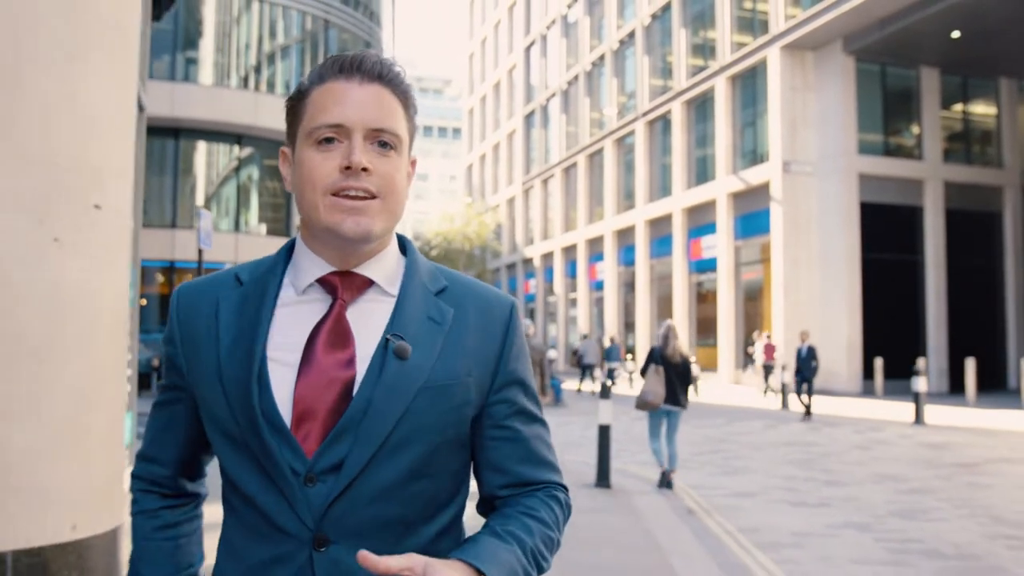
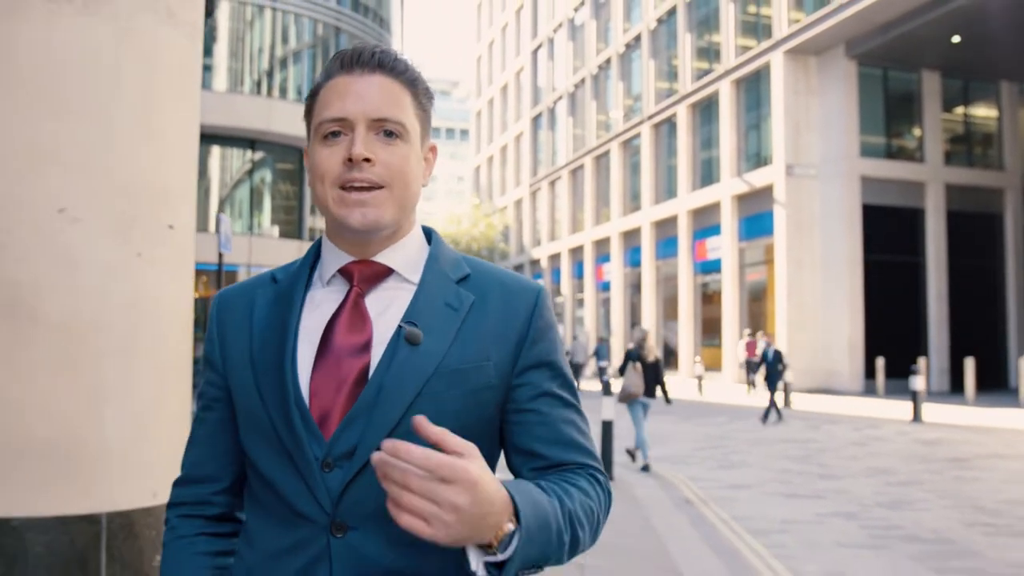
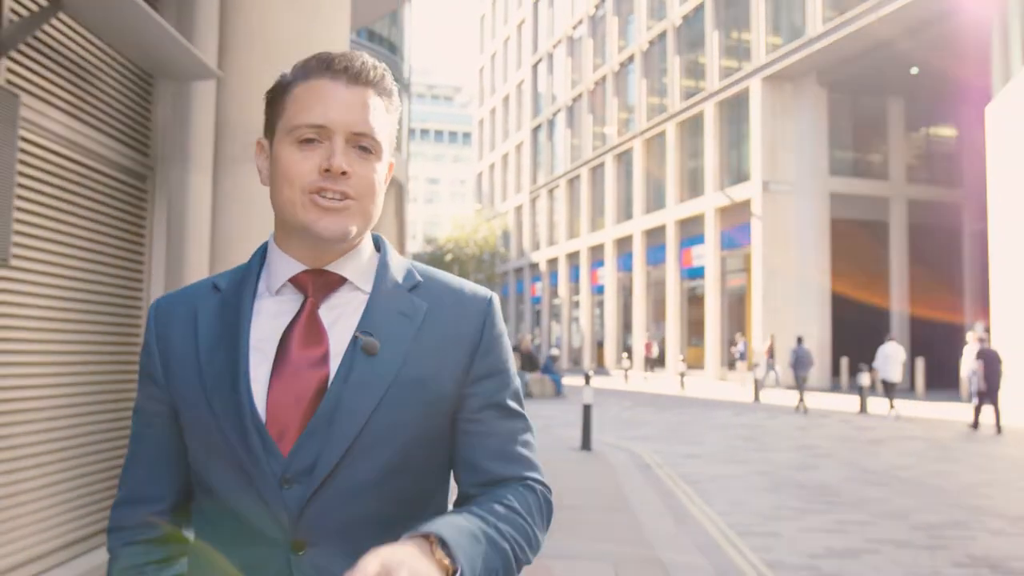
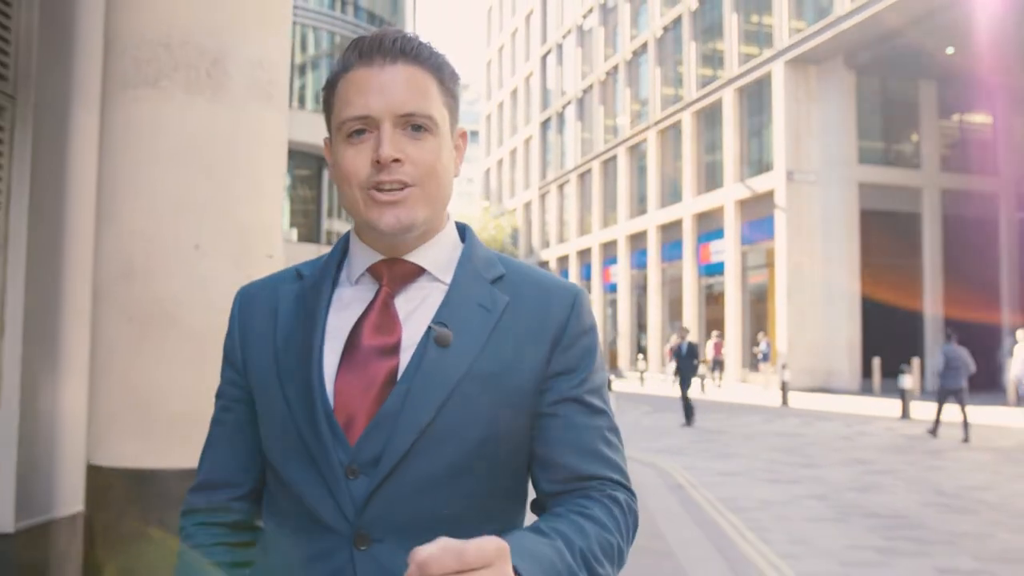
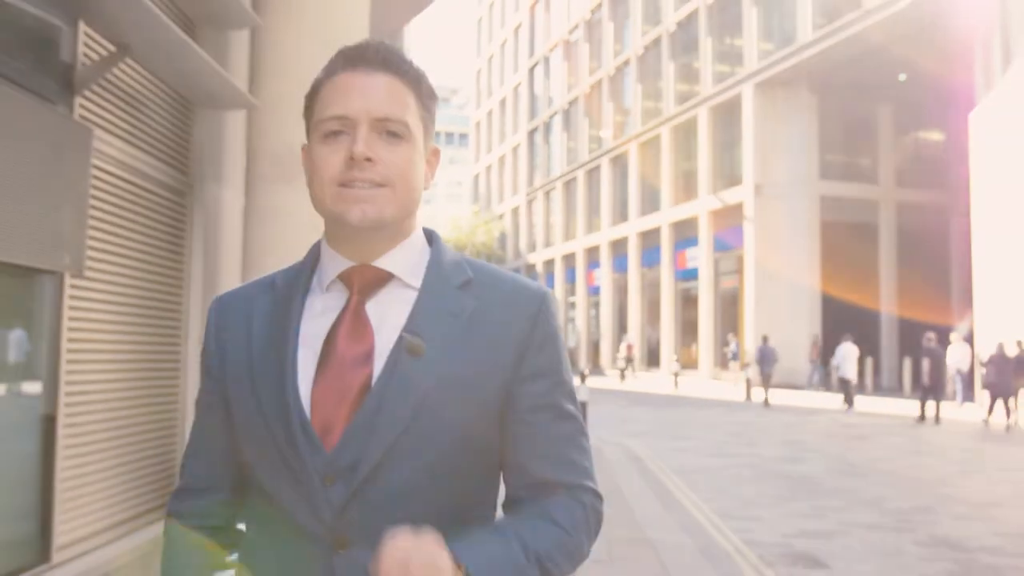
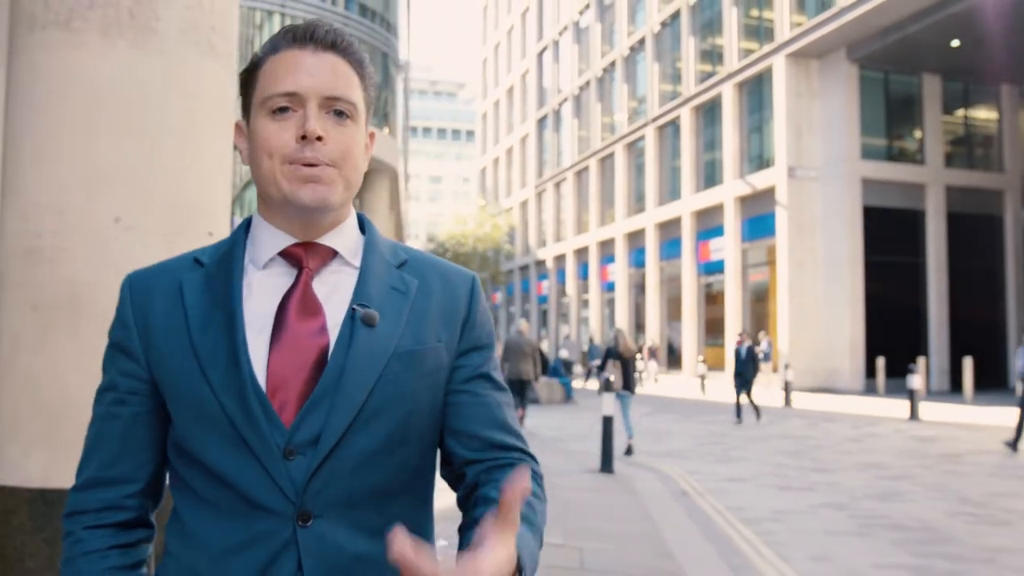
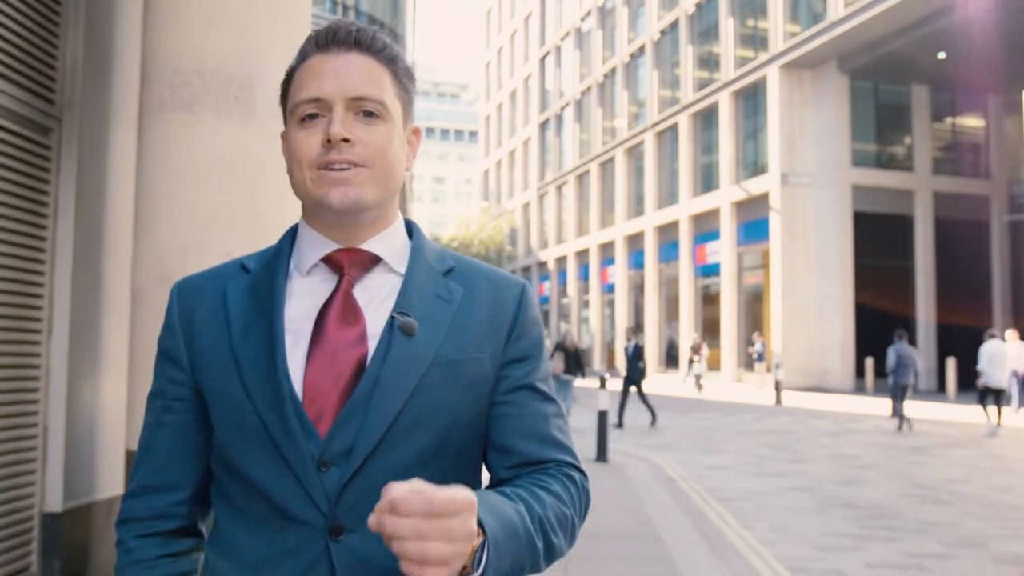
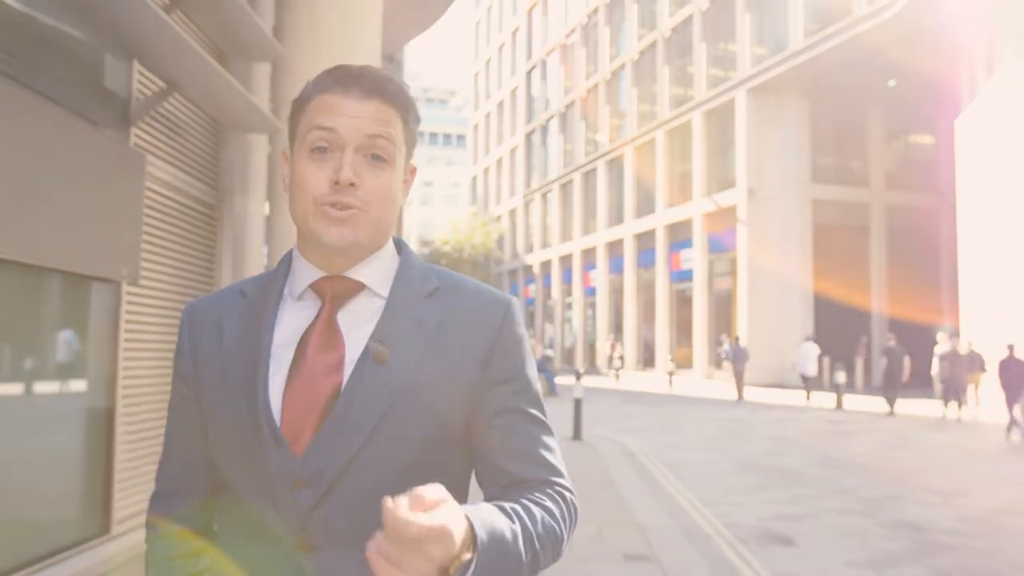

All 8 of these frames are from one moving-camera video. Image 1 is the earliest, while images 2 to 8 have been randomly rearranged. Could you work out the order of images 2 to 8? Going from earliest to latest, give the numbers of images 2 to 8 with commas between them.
2, 6, 4, 7, 3, 5, 8
